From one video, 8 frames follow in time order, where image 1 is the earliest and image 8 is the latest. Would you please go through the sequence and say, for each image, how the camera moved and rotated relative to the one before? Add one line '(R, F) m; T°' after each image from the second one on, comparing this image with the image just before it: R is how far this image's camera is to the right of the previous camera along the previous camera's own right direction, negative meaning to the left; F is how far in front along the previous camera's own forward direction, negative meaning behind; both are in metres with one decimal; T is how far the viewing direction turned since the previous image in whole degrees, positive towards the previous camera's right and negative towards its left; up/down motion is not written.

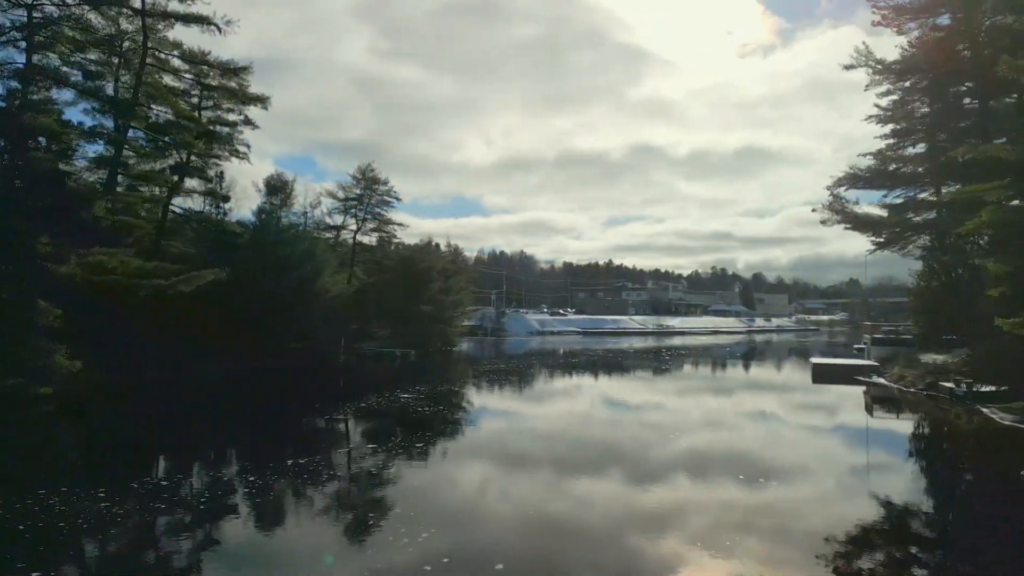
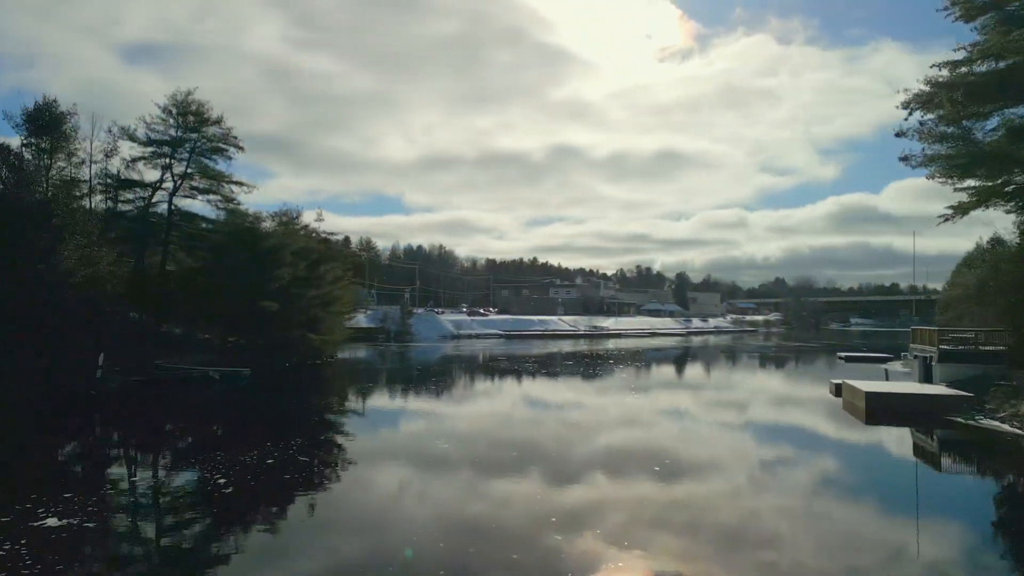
(0.0, +0.3) m; +6°
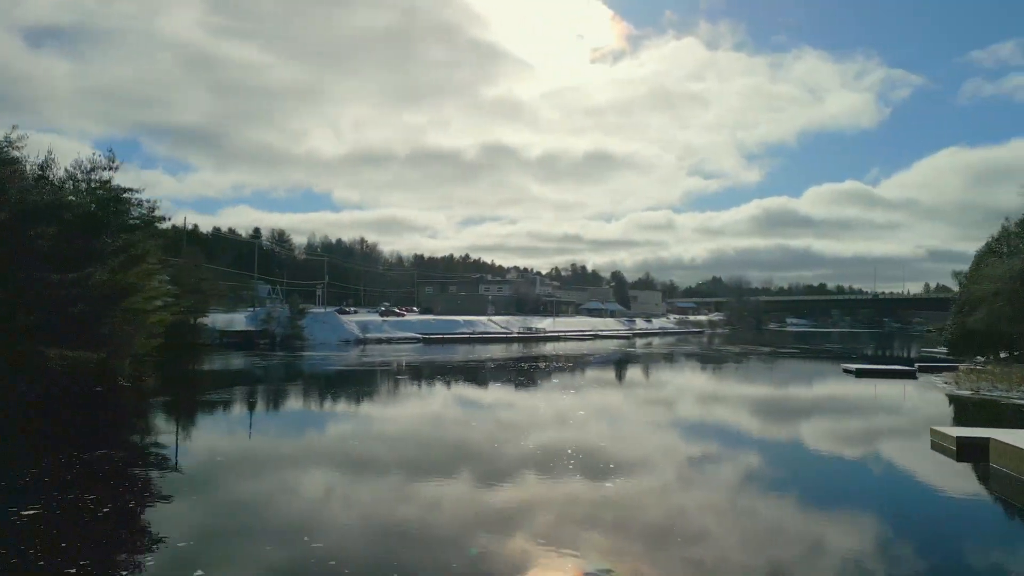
(0.0, +0.4) m; +5°
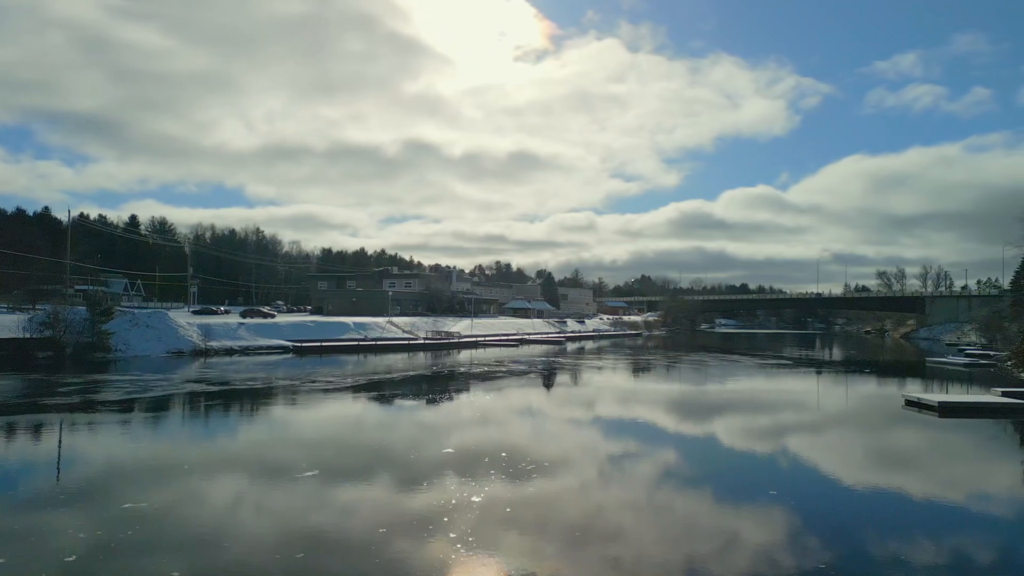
(0.0, +0.4) m; +6°
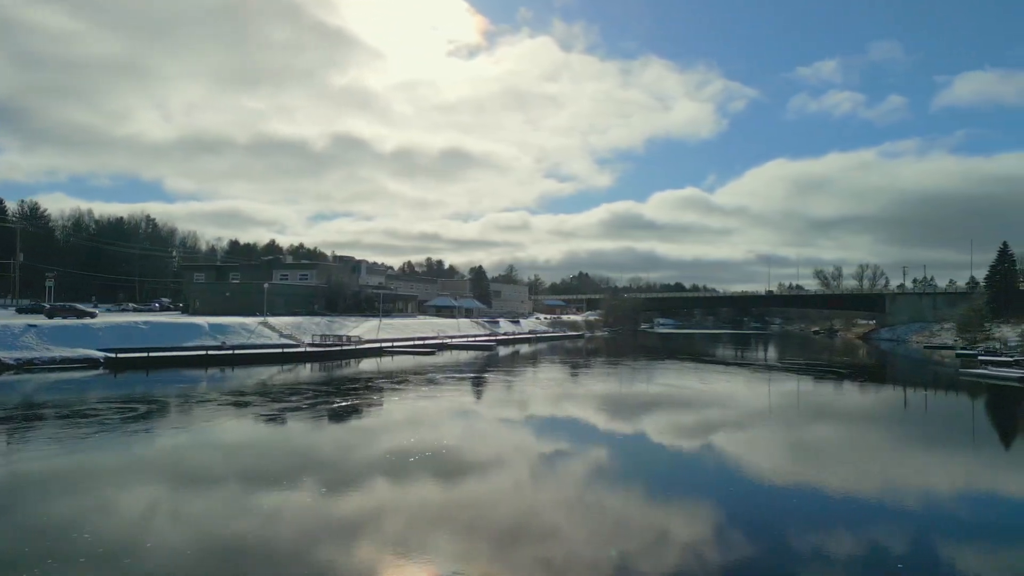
(0.0, +0.4) m; +5°
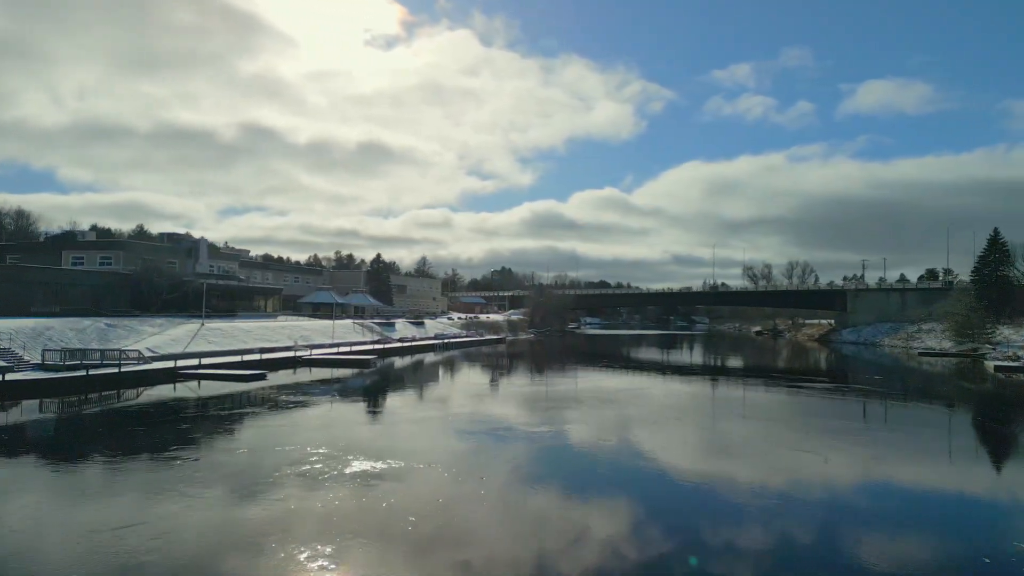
(0.0, +0.5) m; +6°
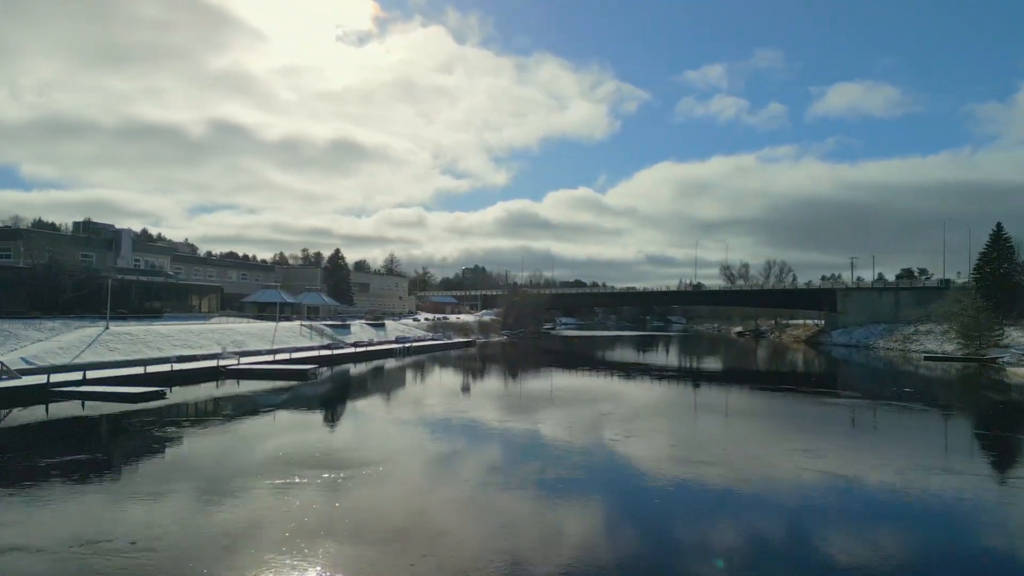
(-0.1, -2.7) m; -14°
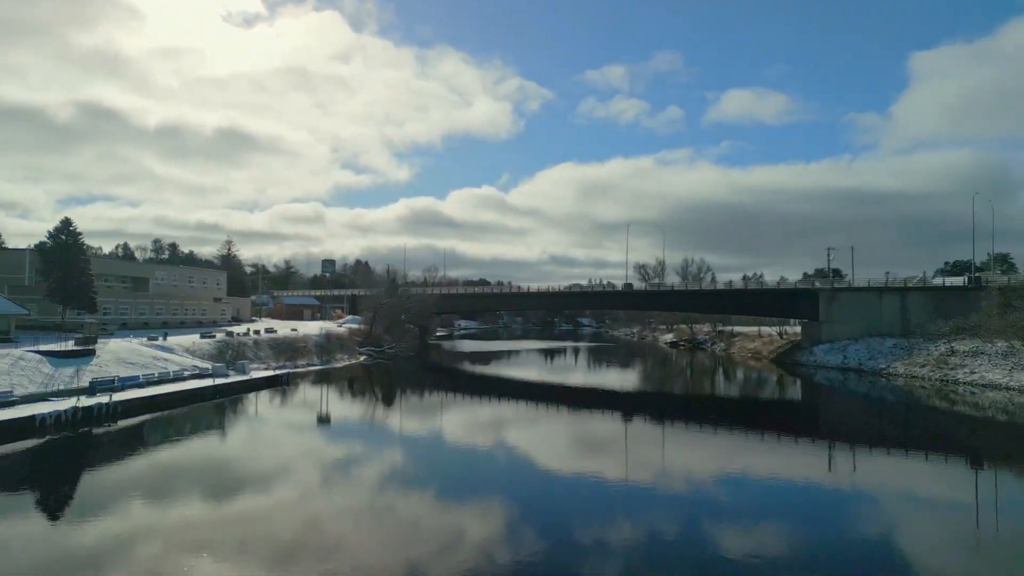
(-4.5, +3.5) m; +9°
